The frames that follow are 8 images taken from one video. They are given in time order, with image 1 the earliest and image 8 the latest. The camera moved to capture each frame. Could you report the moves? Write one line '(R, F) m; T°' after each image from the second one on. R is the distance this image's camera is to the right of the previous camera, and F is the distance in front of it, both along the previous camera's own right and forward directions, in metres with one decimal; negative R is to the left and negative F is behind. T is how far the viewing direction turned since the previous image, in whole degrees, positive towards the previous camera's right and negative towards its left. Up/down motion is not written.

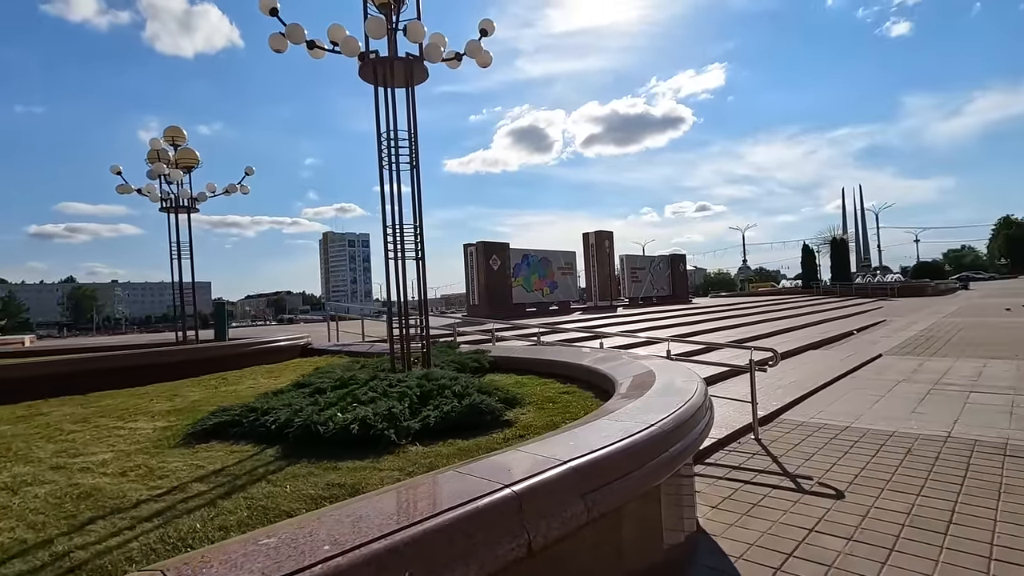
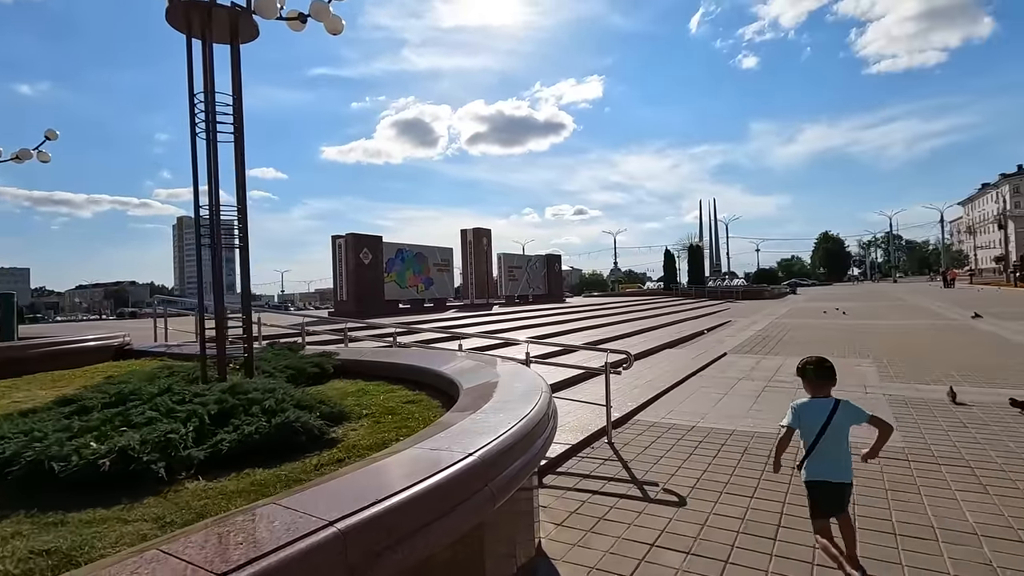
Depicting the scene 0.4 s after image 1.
(+0.3, +0.4) m; +12°
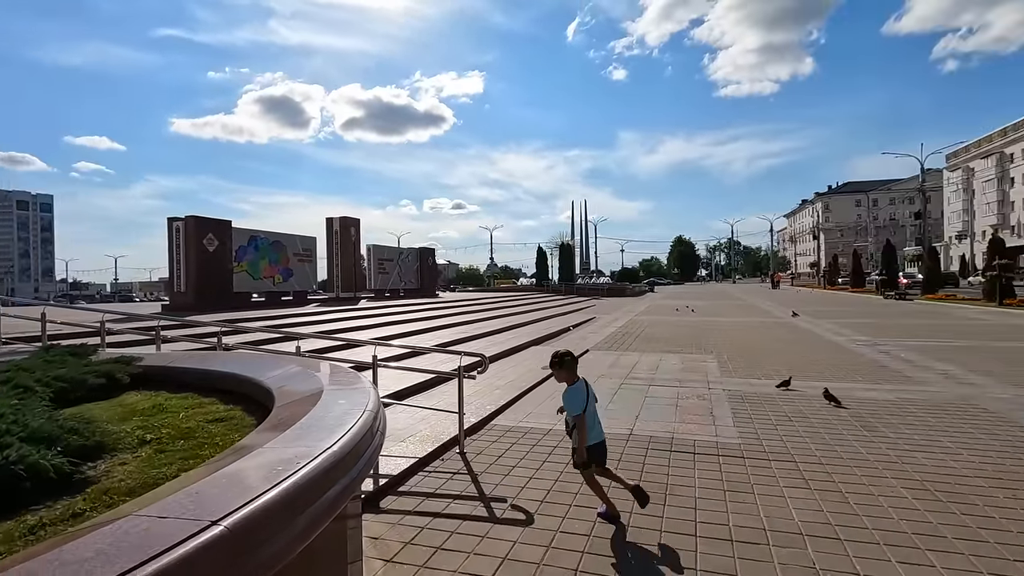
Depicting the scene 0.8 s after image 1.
(+0.2, +0.4) m; +13°
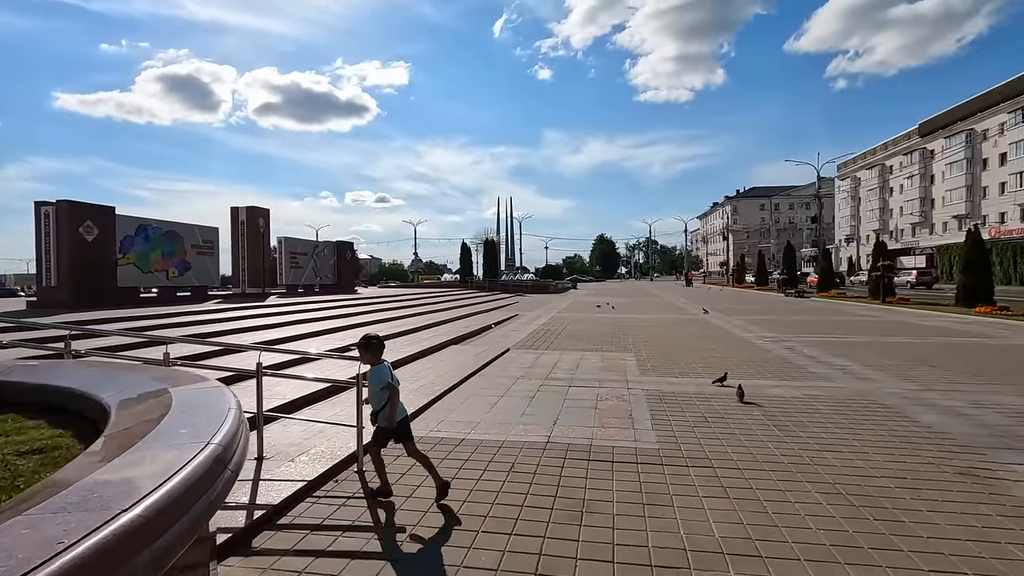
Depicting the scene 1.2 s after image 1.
(+0.1, +0.4) m; +8°
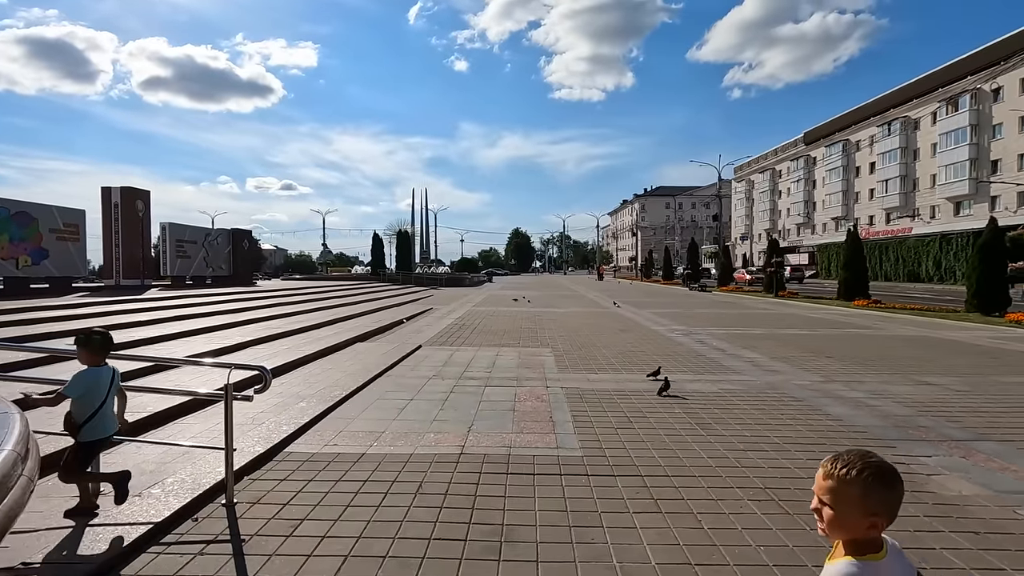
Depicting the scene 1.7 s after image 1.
(0.0, +0.6) m; +9°
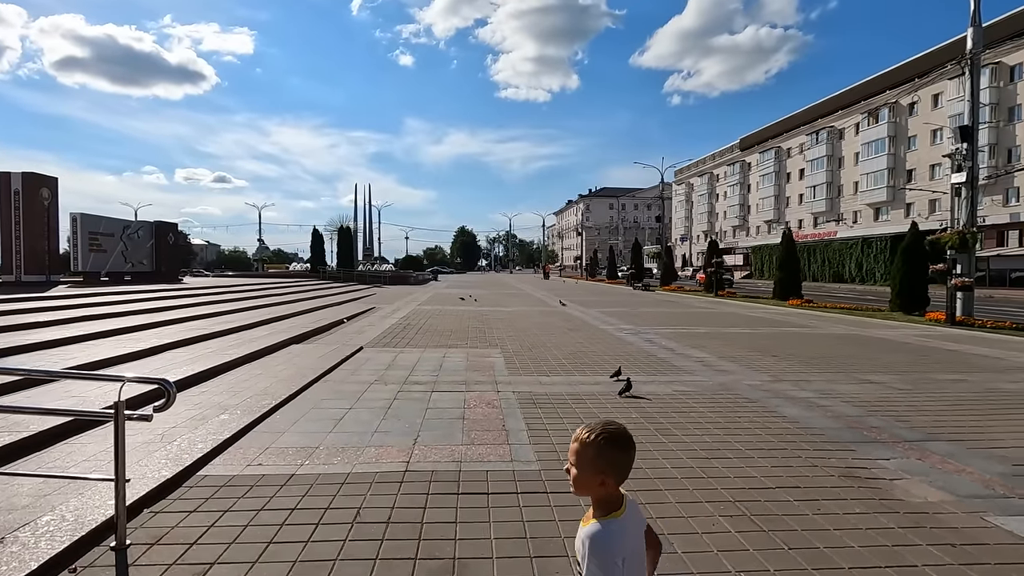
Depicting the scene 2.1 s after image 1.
(0.0, +0.4) m; +6°
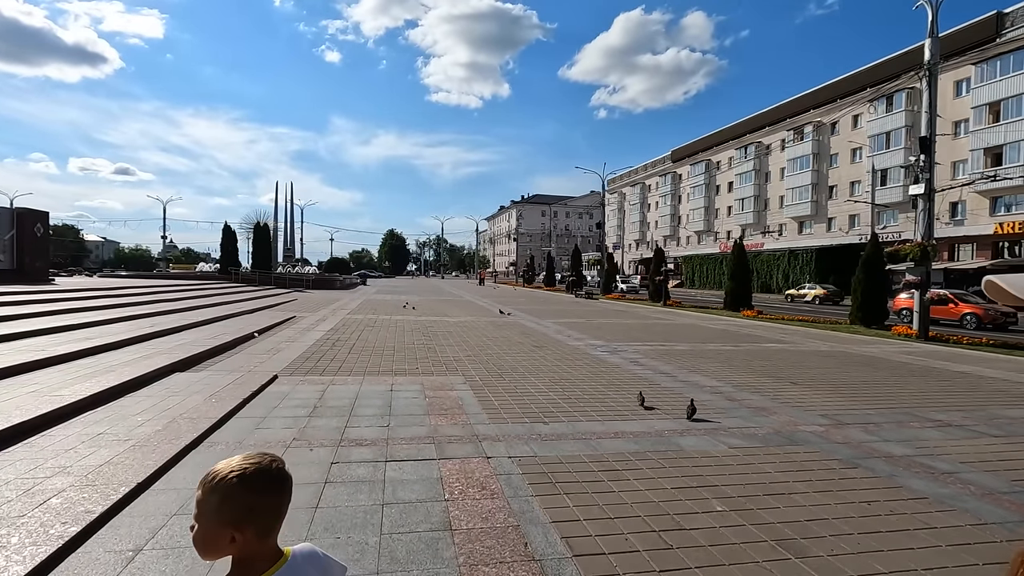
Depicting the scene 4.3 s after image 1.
(-0.6, +2.3) m; +8°
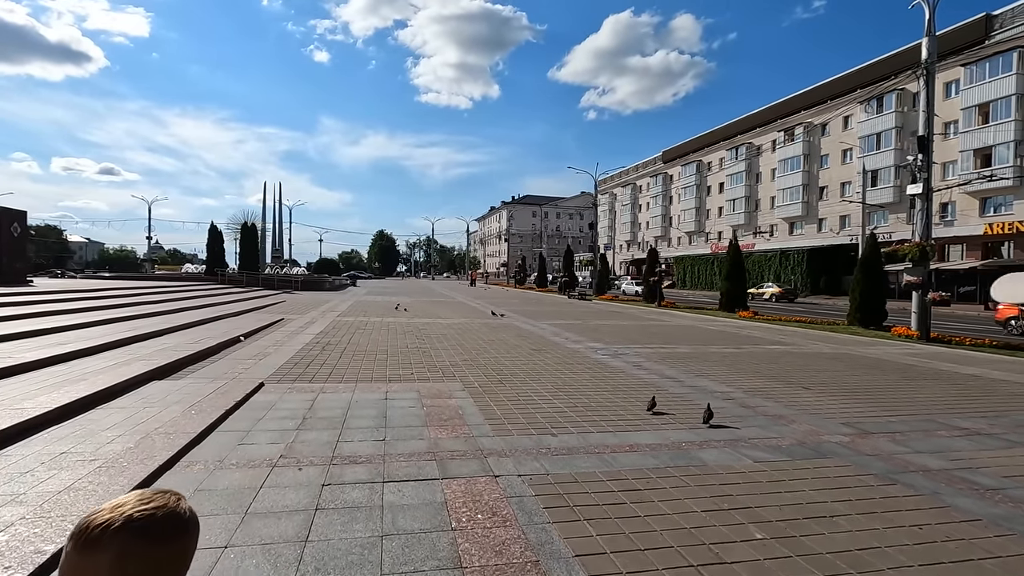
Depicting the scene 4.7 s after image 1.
(-0.1, +0.4) m; +1°
